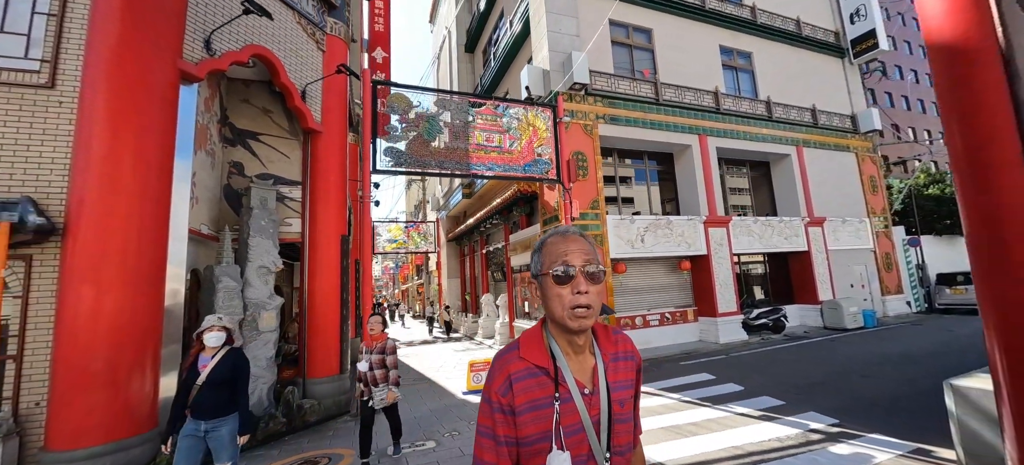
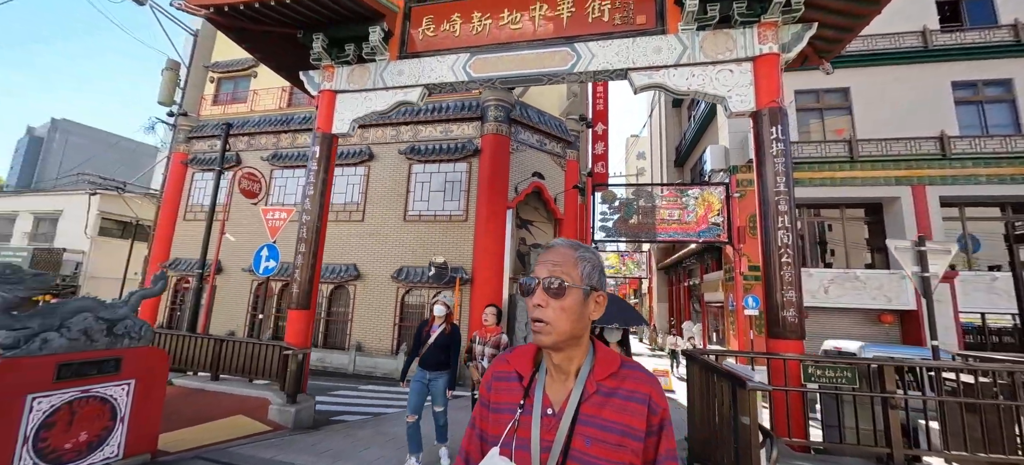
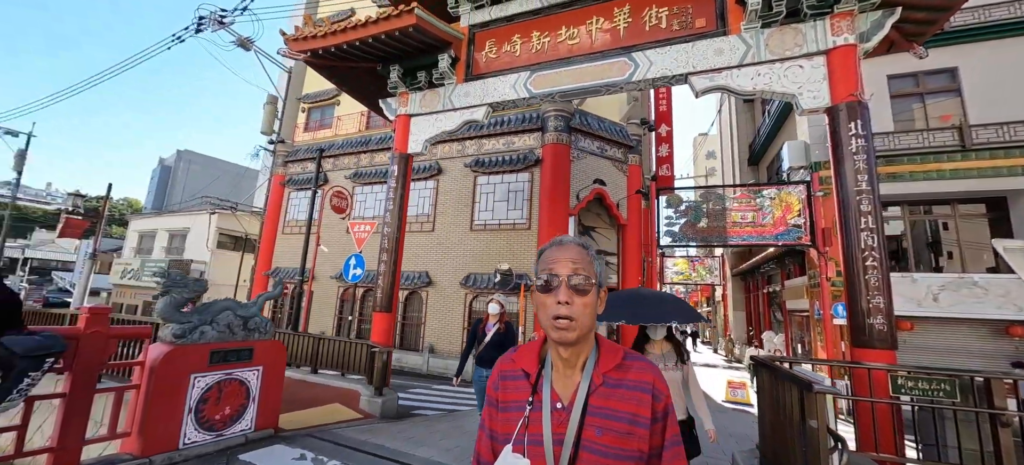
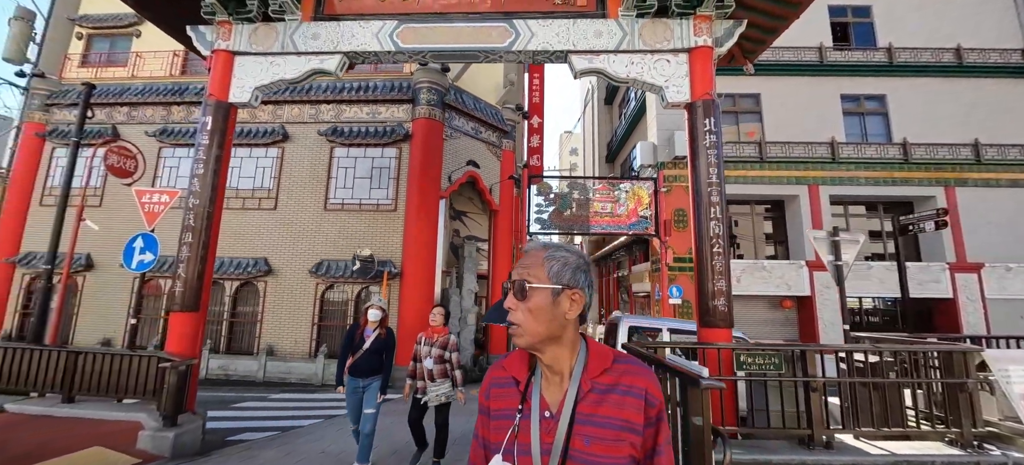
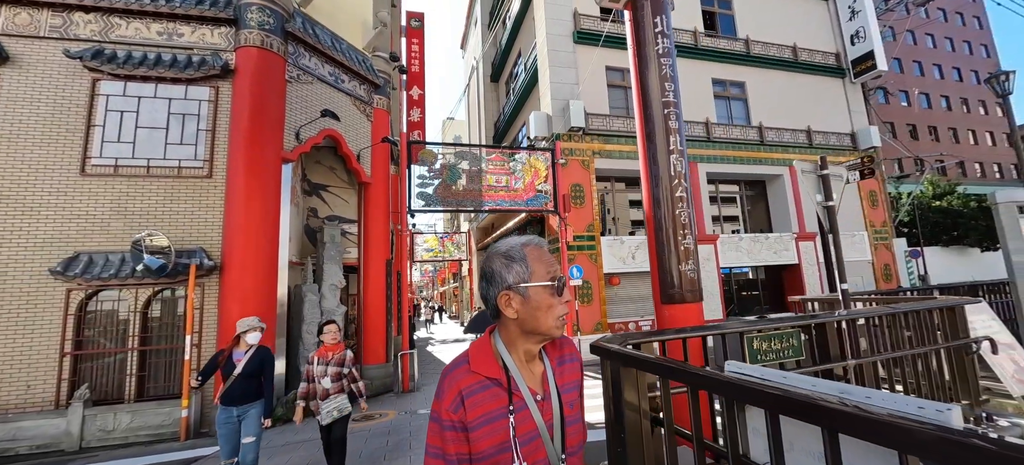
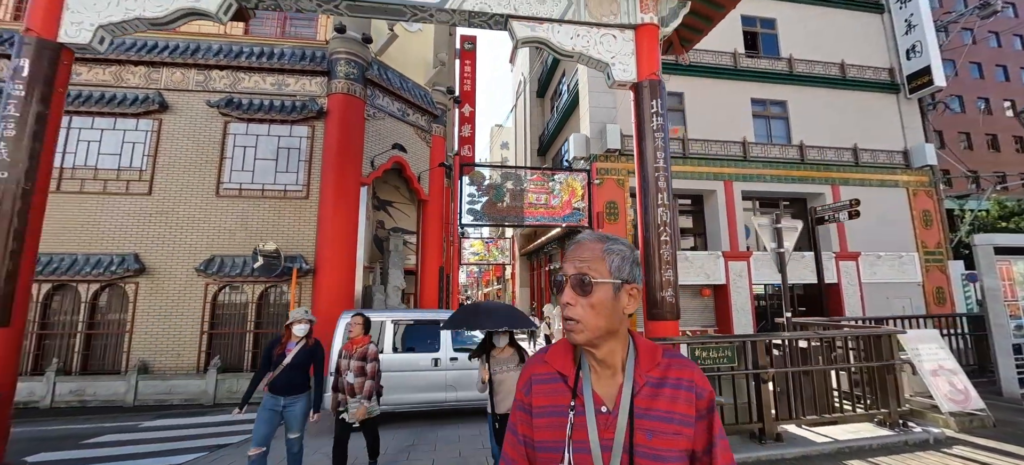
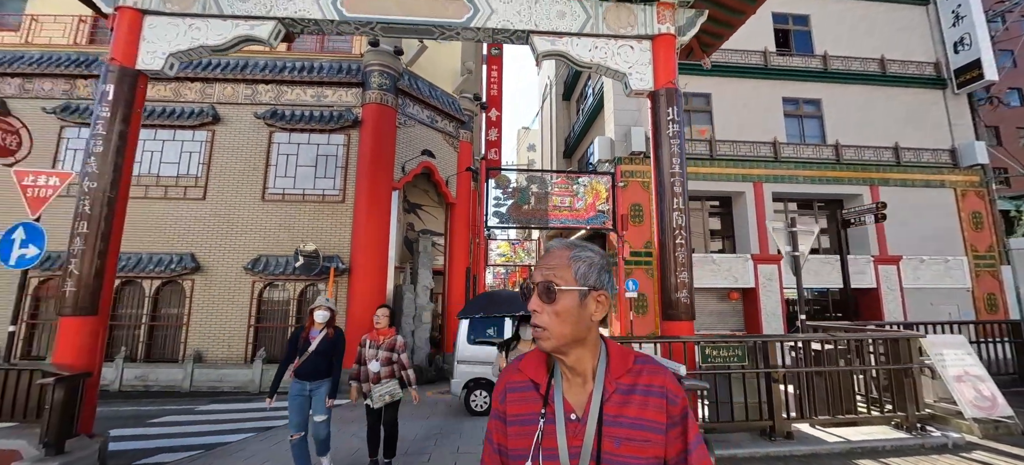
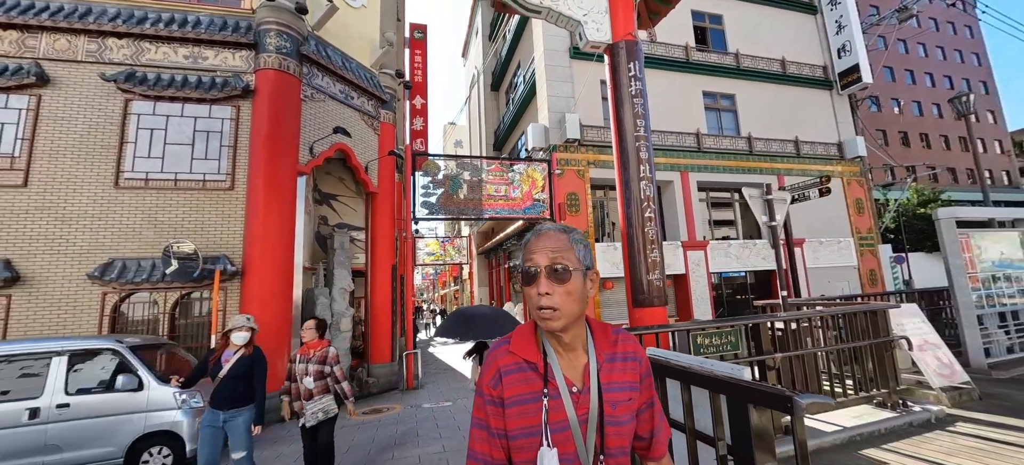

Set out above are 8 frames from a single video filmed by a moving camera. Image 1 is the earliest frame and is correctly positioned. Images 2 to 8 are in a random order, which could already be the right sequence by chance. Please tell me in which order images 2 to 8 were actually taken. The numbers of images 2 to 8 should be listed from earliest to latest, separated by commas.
5, 8, 6, 7, 4, 2, 3
